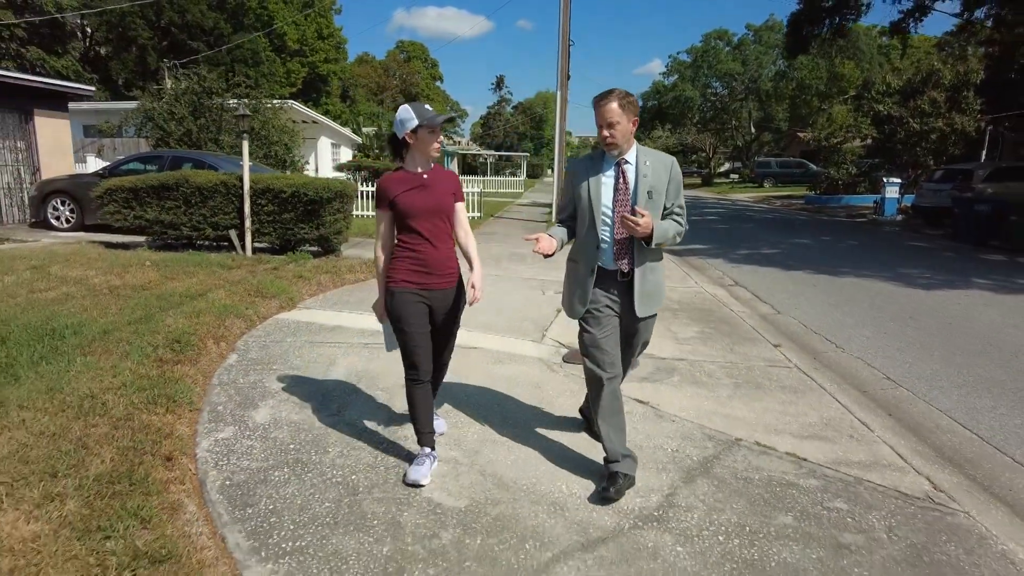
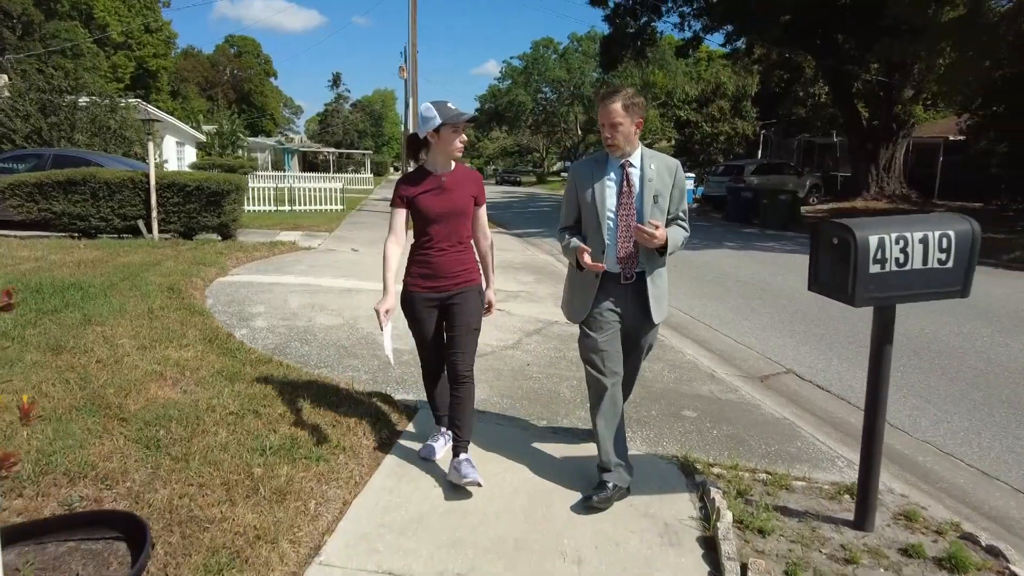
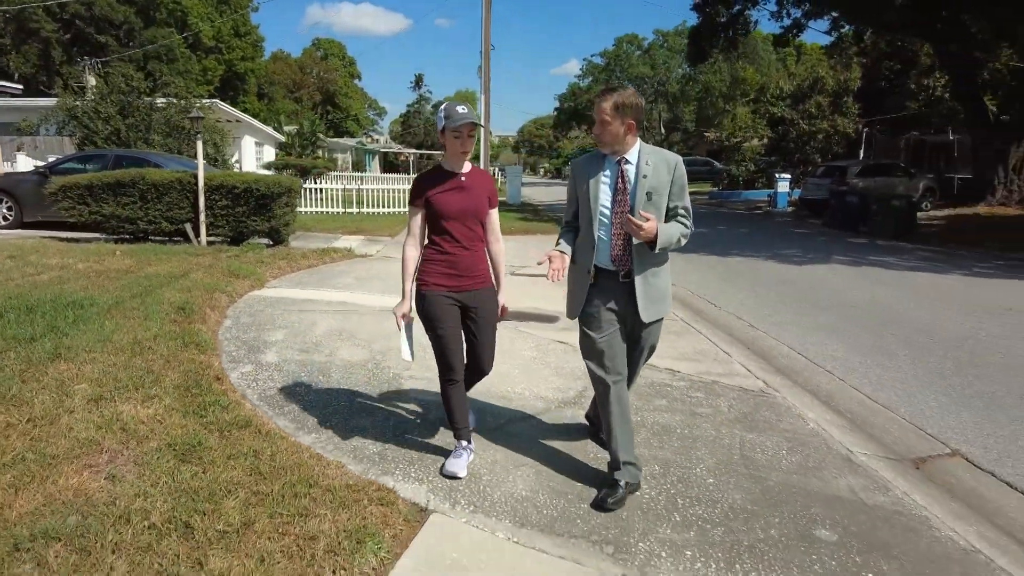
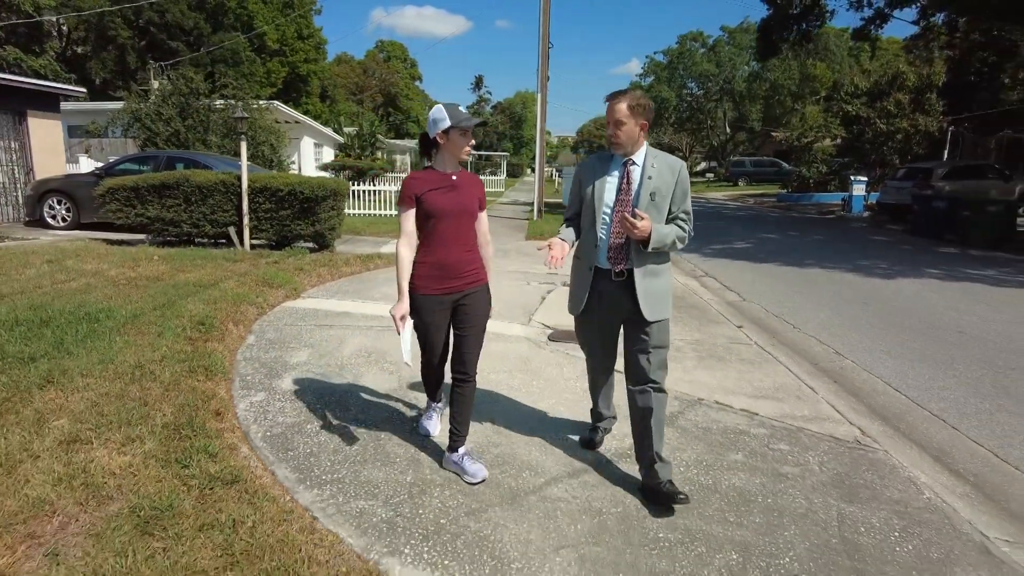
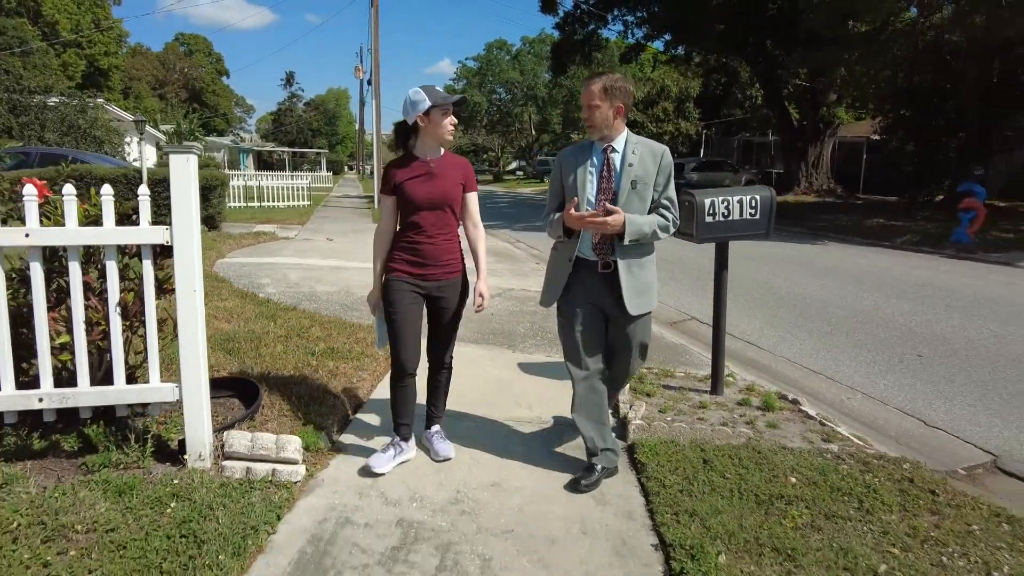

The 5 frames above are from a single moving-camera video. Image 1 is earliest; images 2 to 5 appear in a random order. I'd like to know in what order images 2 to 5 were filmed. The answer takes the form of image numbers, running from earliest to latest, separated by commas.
4, 3, 2, 5
